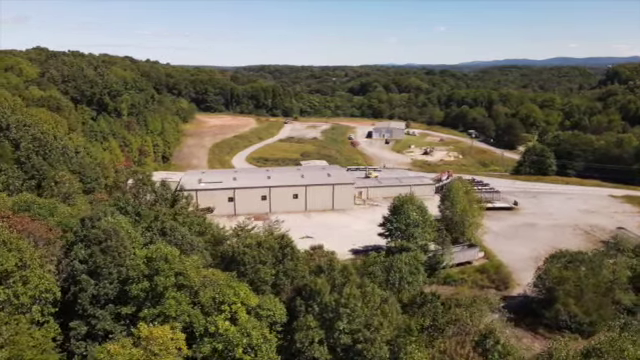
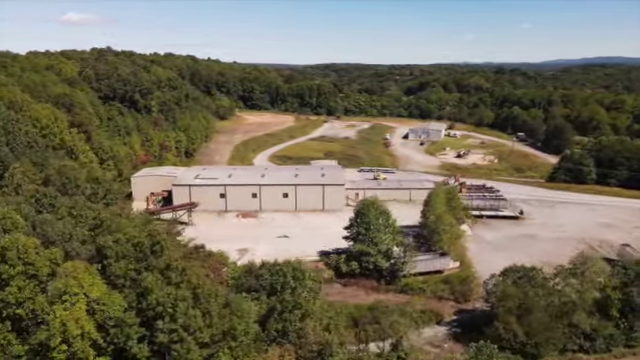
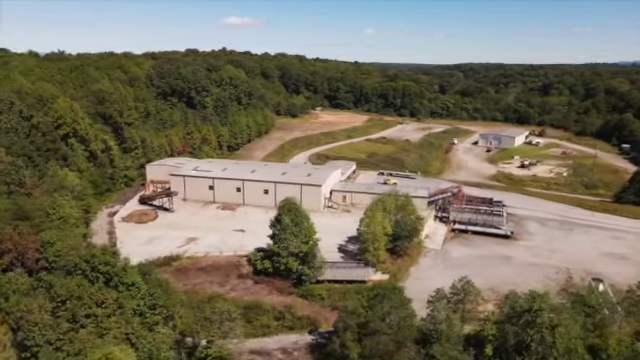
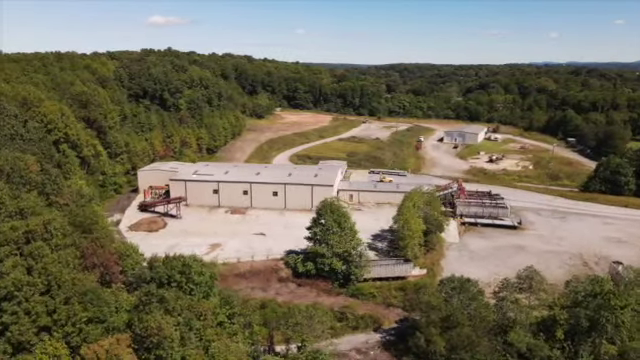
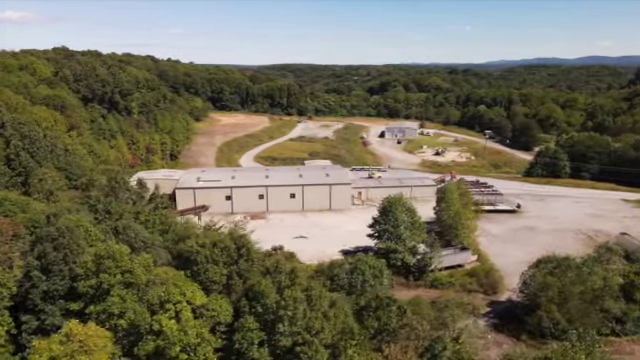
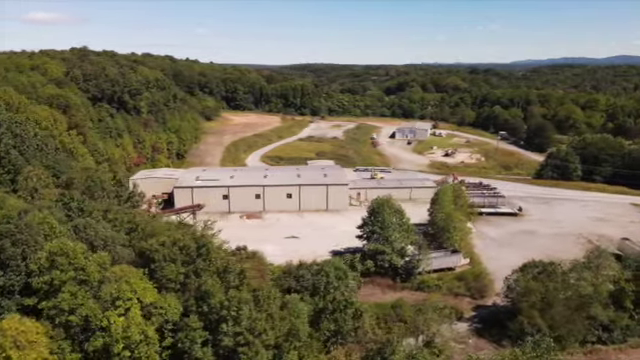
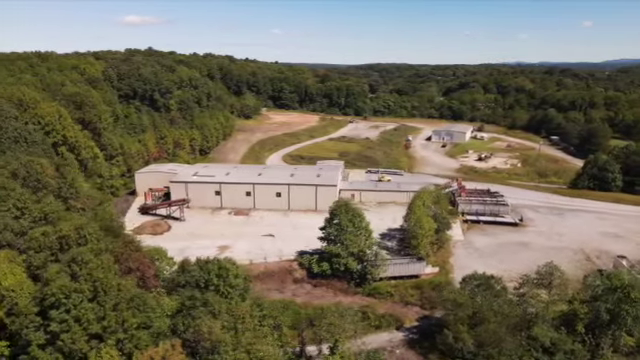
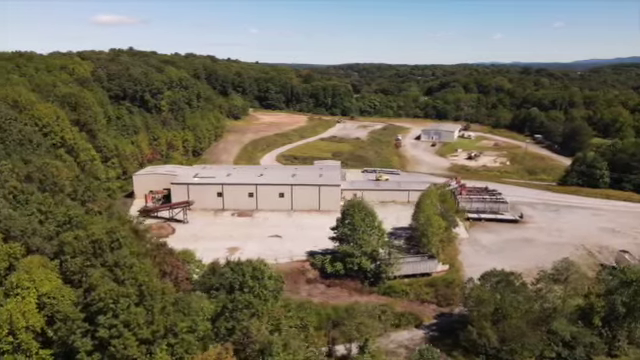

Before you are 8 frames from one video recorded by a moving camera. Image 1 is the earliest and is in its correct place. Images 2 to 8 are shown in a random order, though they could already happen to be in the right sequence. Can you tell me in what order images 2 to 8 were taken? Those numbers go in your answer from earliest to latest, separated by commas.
5, 6, 2, 8, 7, 4, 3
